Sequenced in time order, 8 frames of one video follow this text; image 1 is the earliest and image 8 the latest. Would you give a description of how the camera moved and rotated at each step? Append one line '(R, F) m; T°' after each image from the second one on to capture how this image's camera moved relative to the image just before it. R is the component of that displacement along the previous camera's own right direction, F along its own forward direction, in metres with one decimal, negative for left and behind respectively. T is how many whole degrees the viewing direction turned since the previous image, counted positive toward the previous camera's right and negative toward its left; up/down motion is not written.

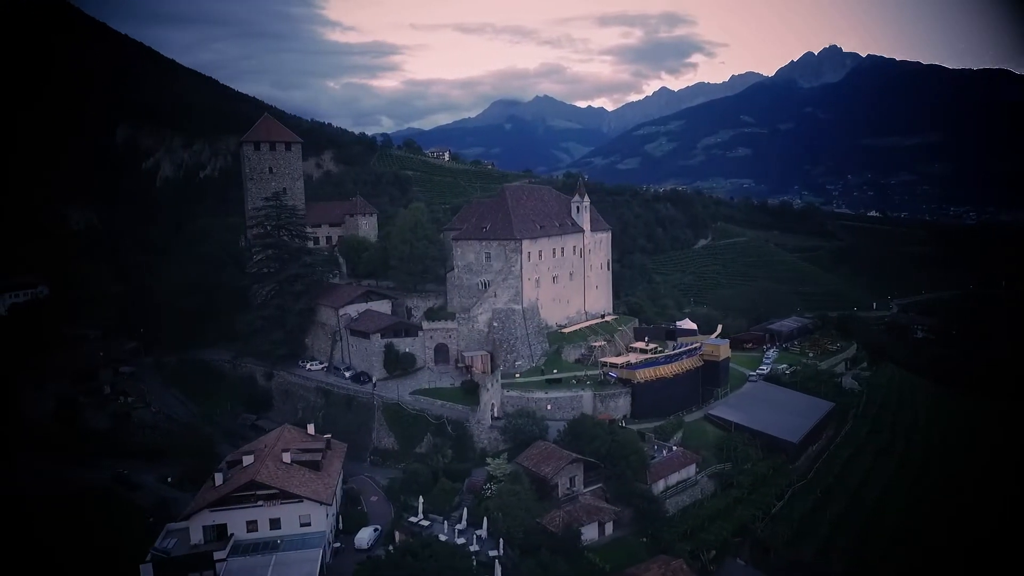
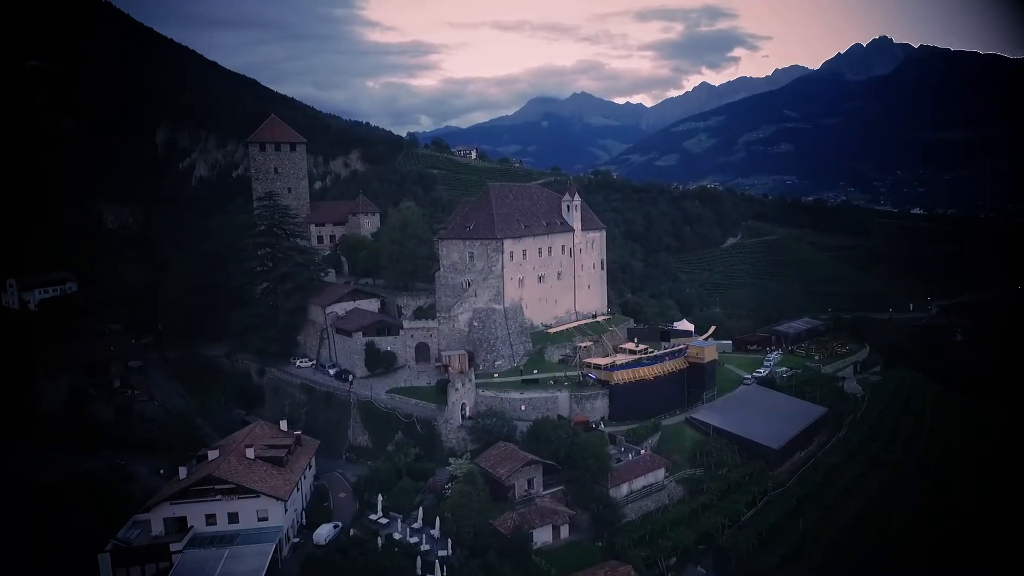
(+2.4, +0.1) m; -3°
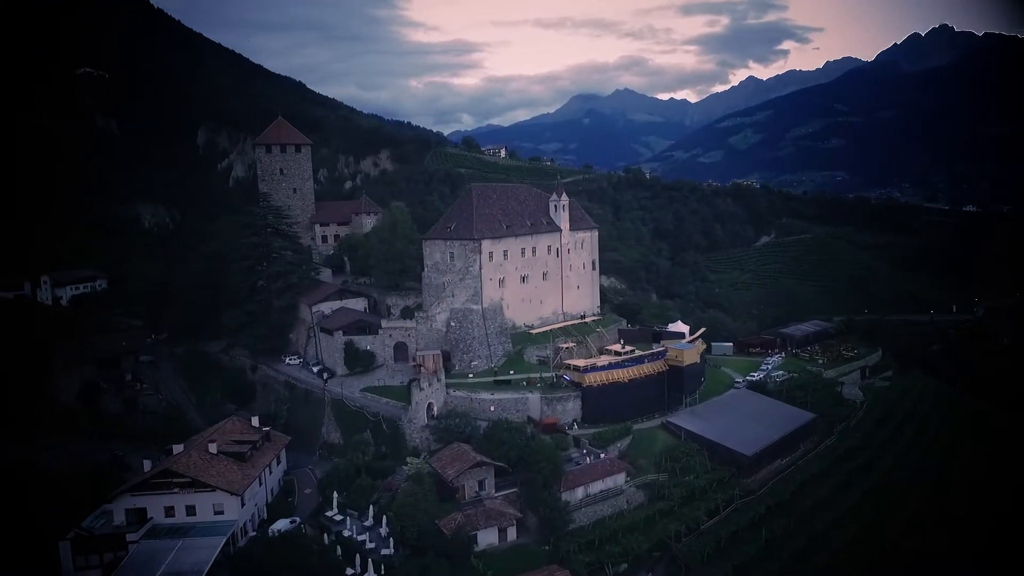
(+2.7, +0.1) m; -4°
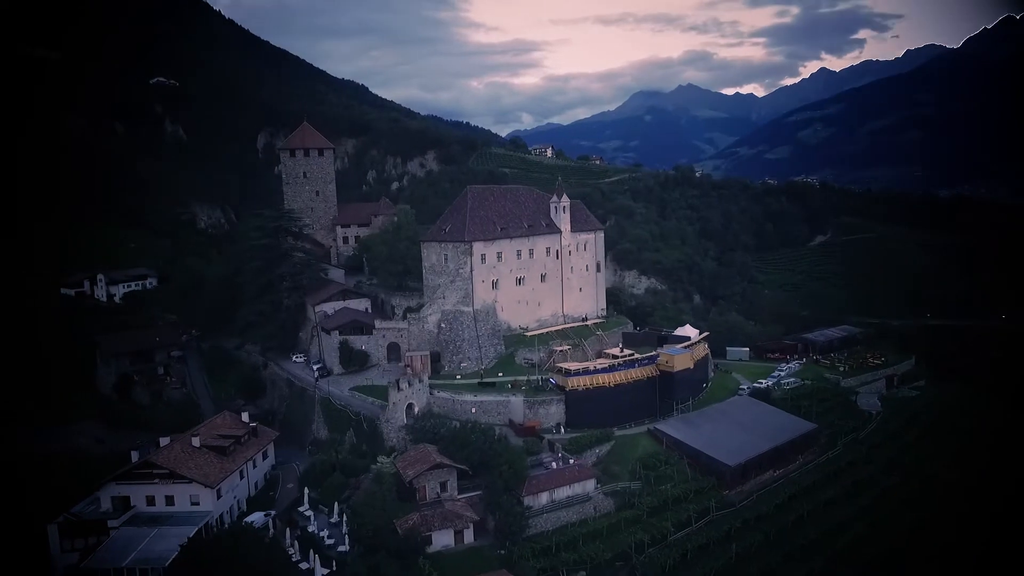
(+3.0, +0.1) m; -6°
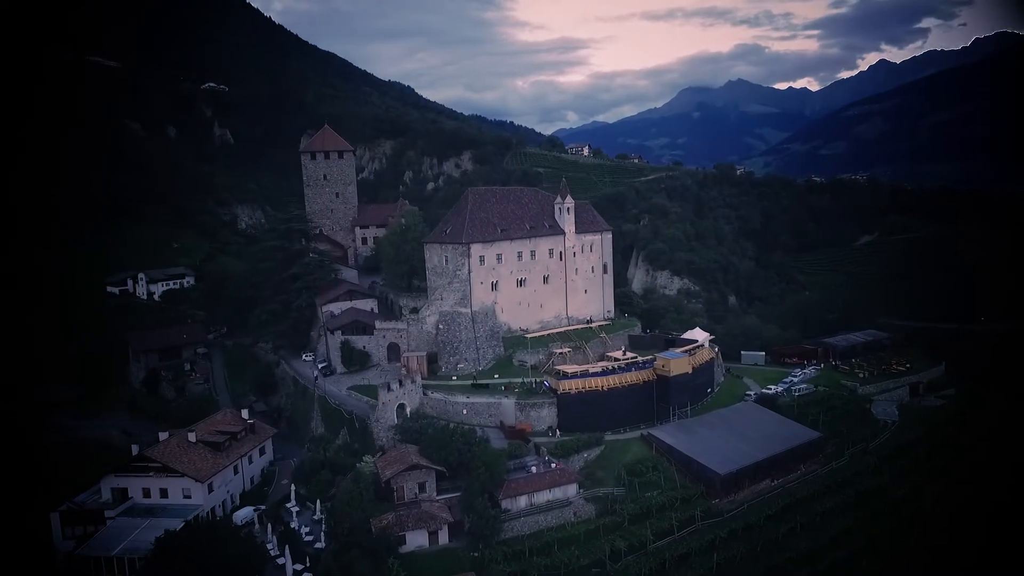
(+2.0, +0.1) m; -4°
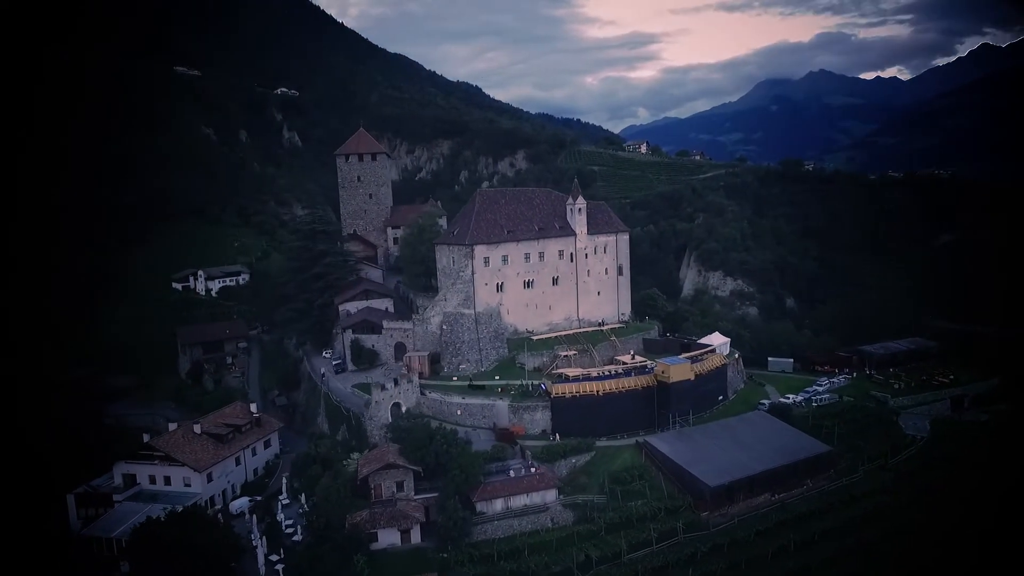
(+2.8, +0.2) m; -6°
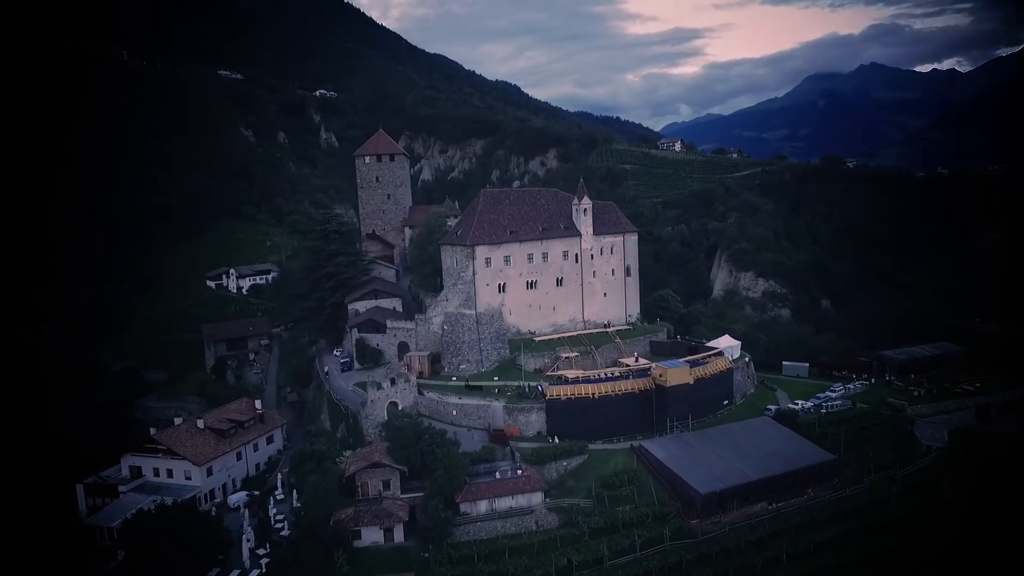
(+1.7, +0.1) m; -4°
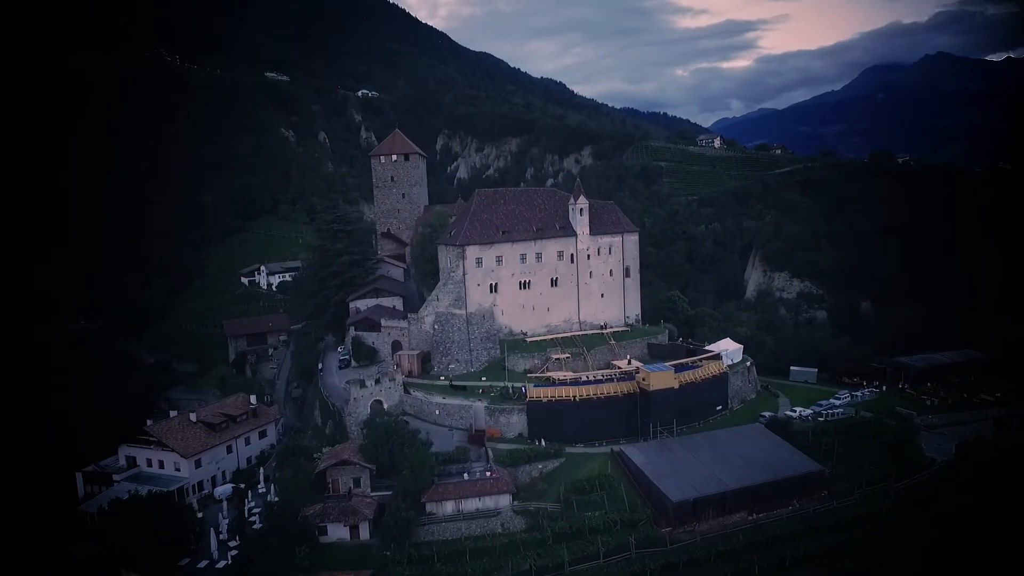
(+2.4, +0.2) m; -4°
